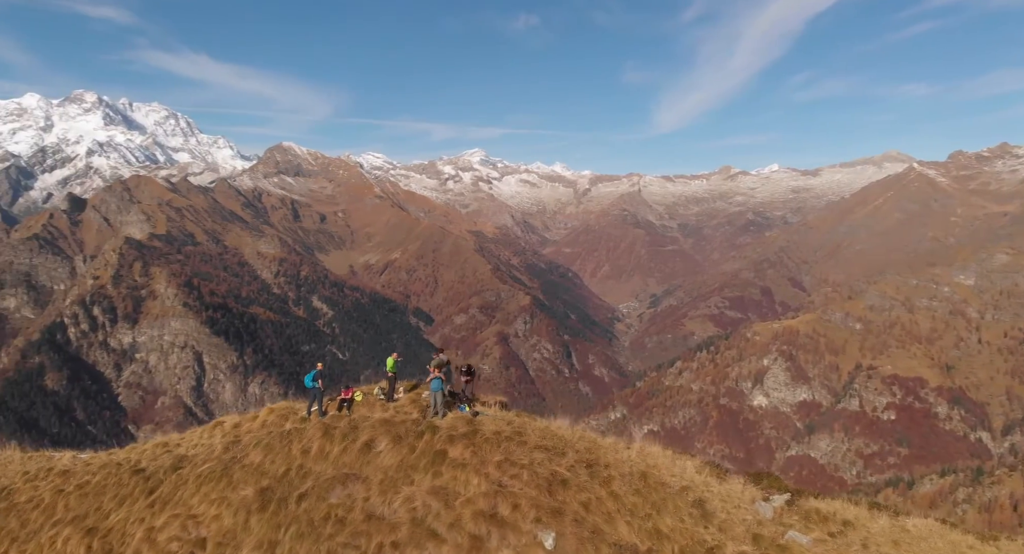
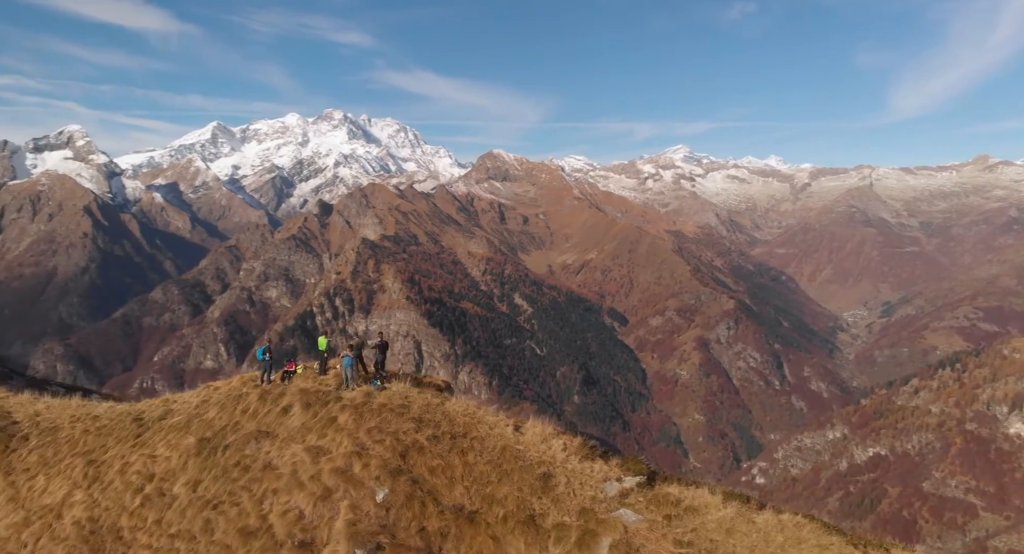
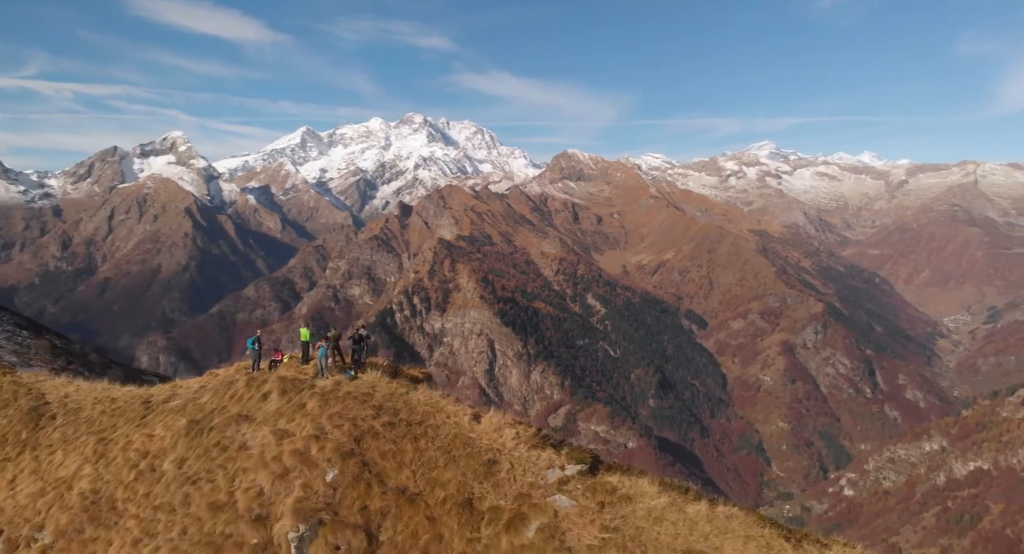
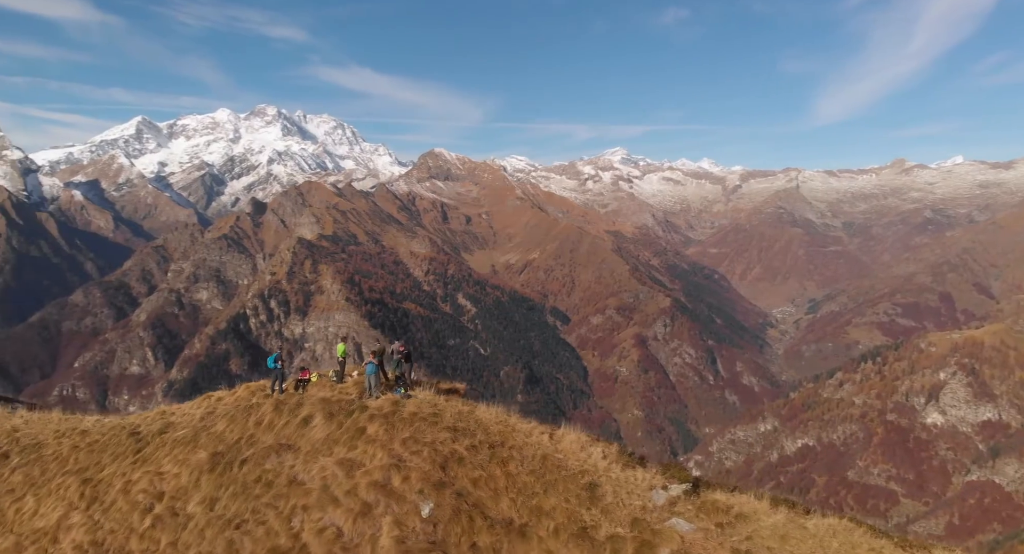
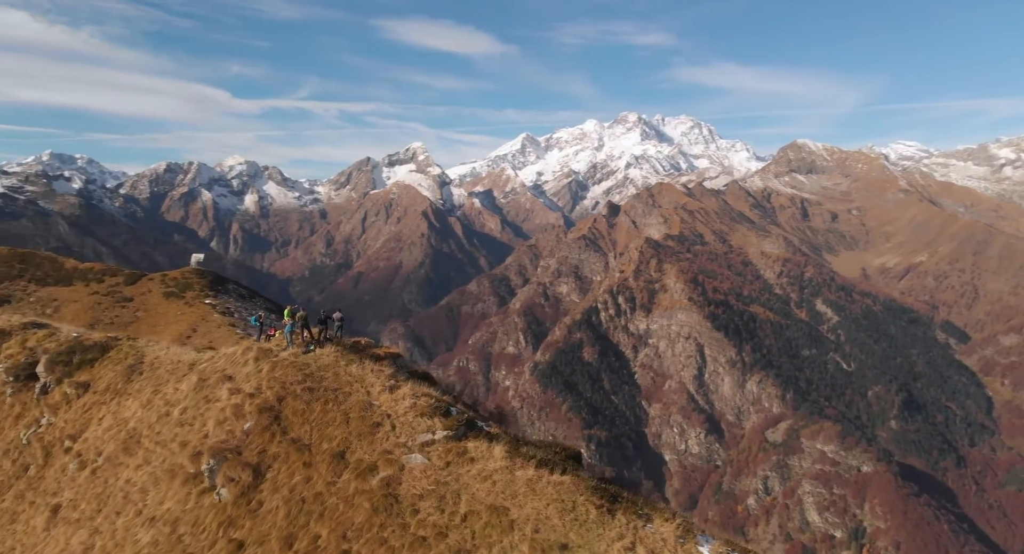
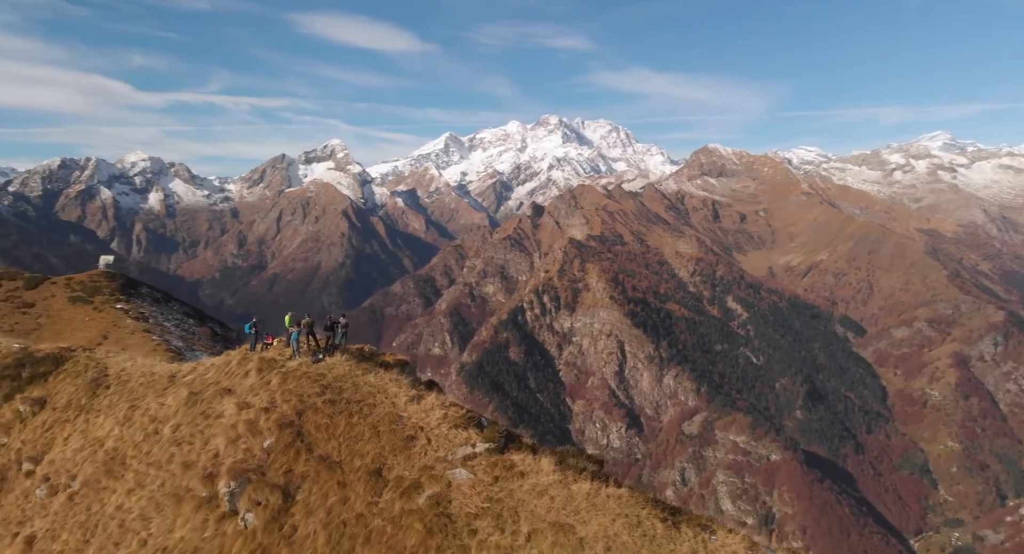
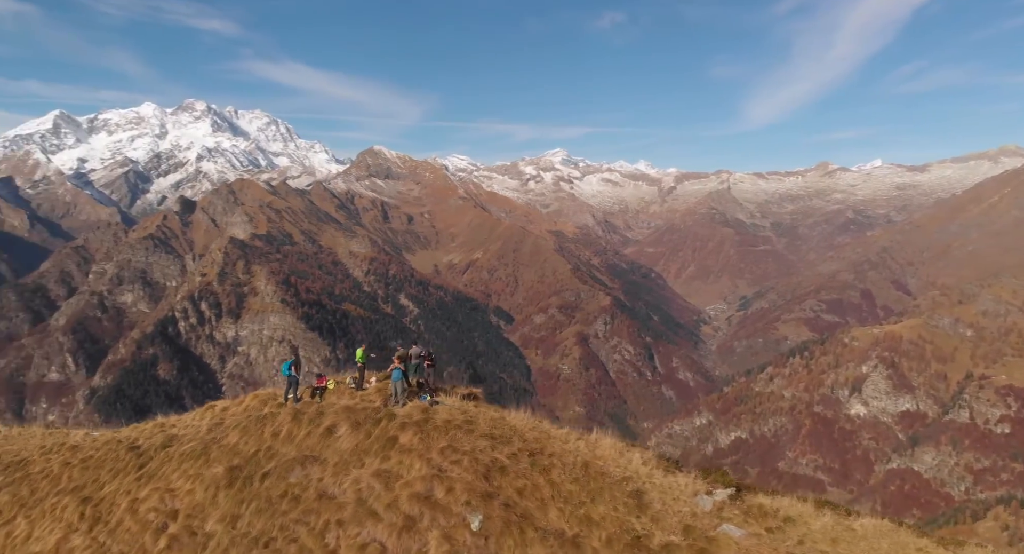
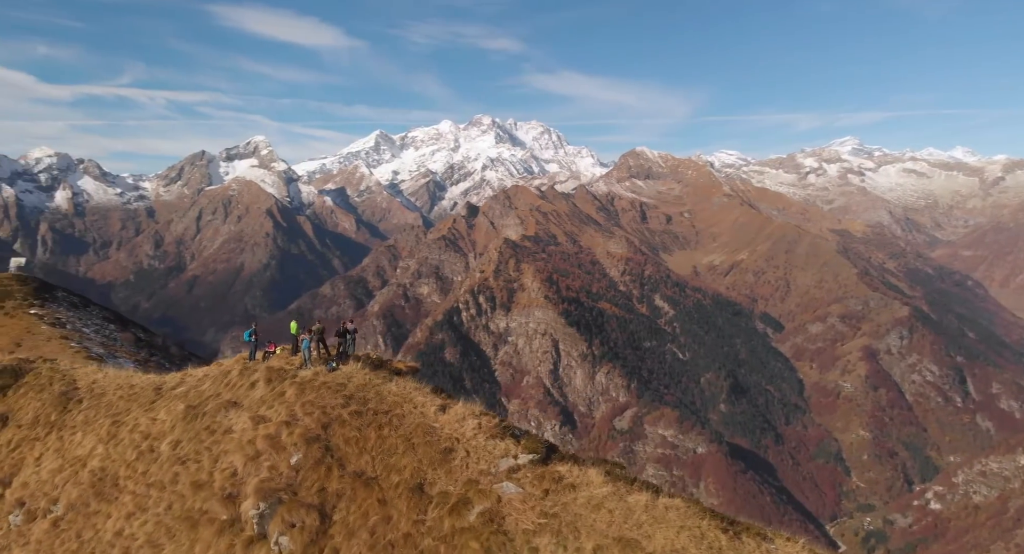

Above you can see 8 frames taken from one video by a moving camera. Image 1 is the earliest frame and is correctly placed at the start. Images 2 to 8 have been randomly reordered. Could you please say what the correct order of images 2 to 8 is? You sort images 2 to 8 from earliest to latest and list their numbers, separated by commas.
7, 4, 2, 3, 8, 6, 5
